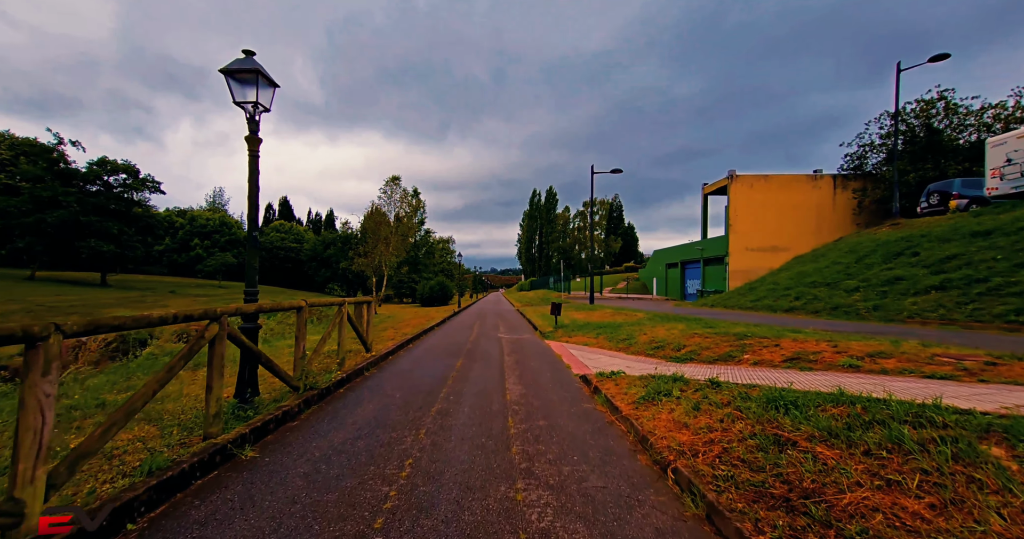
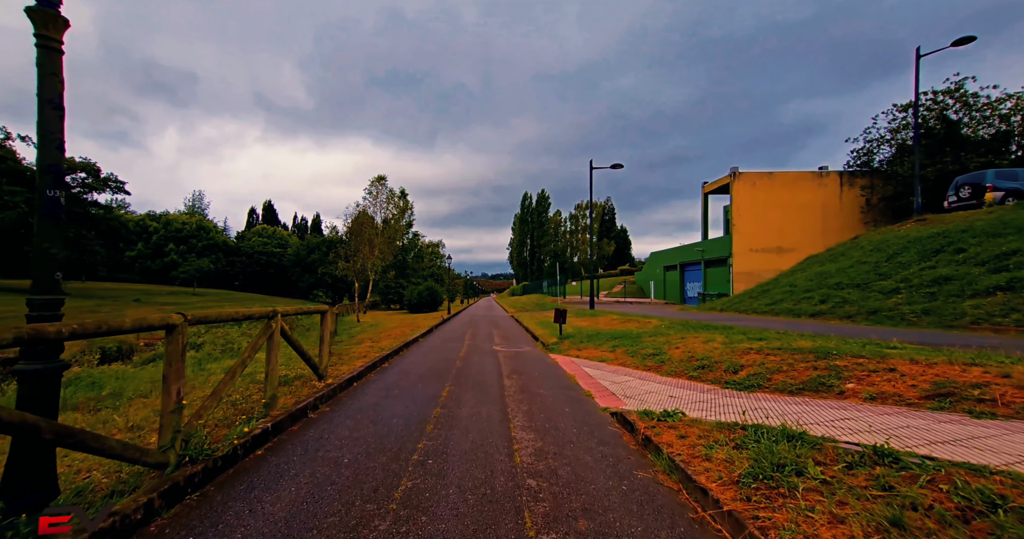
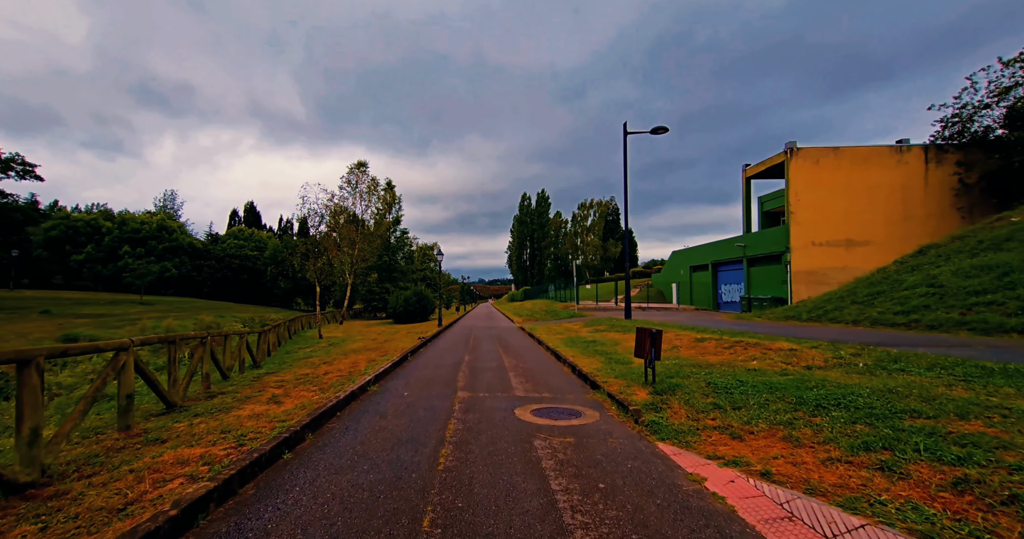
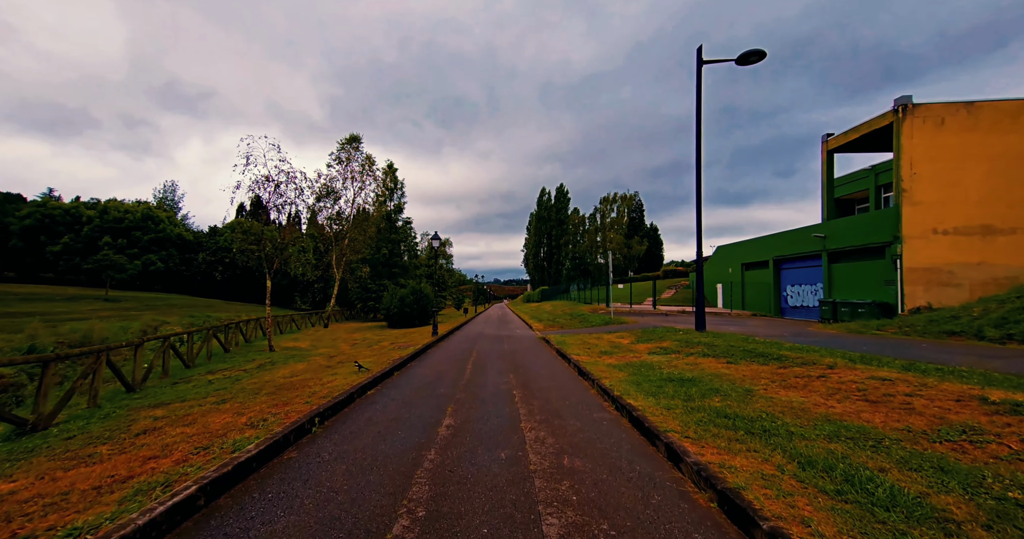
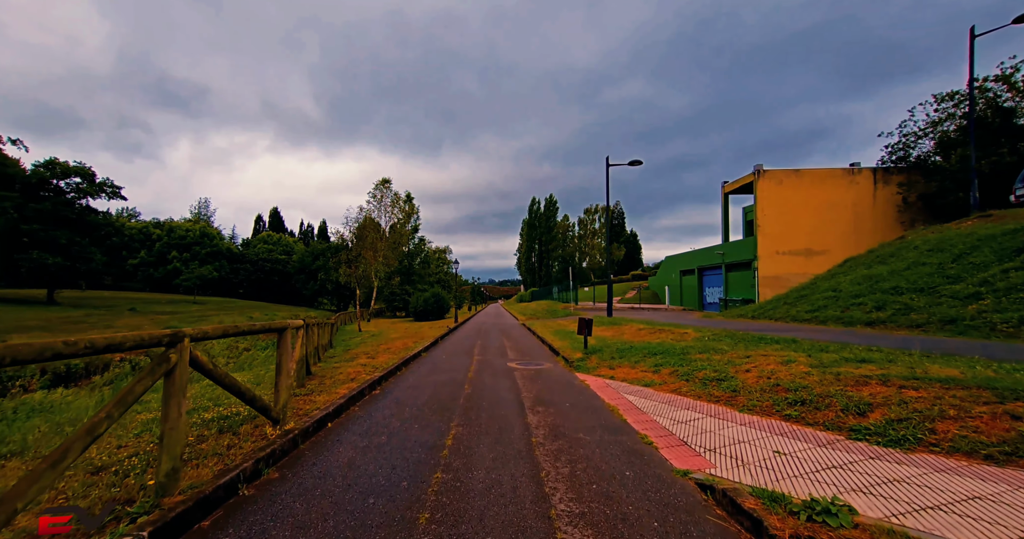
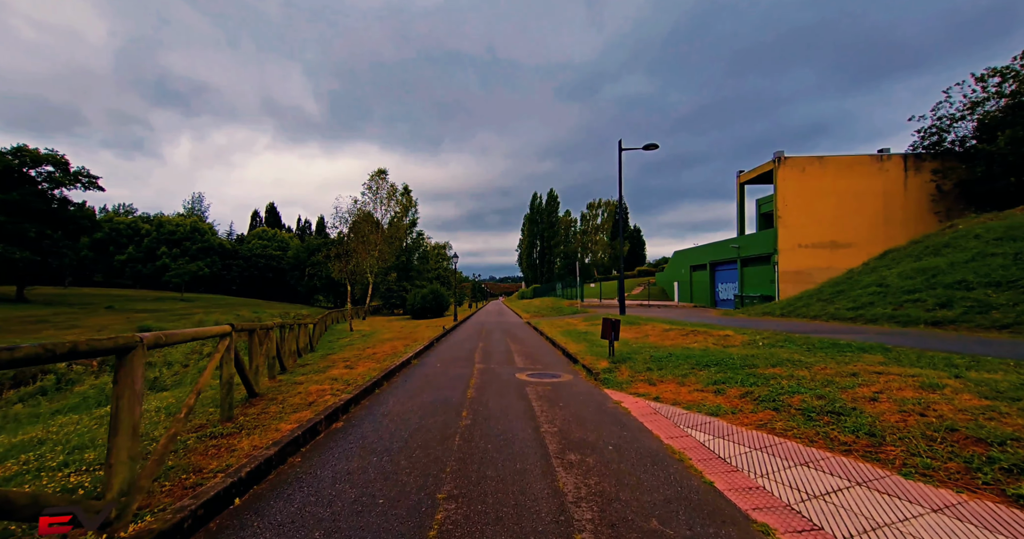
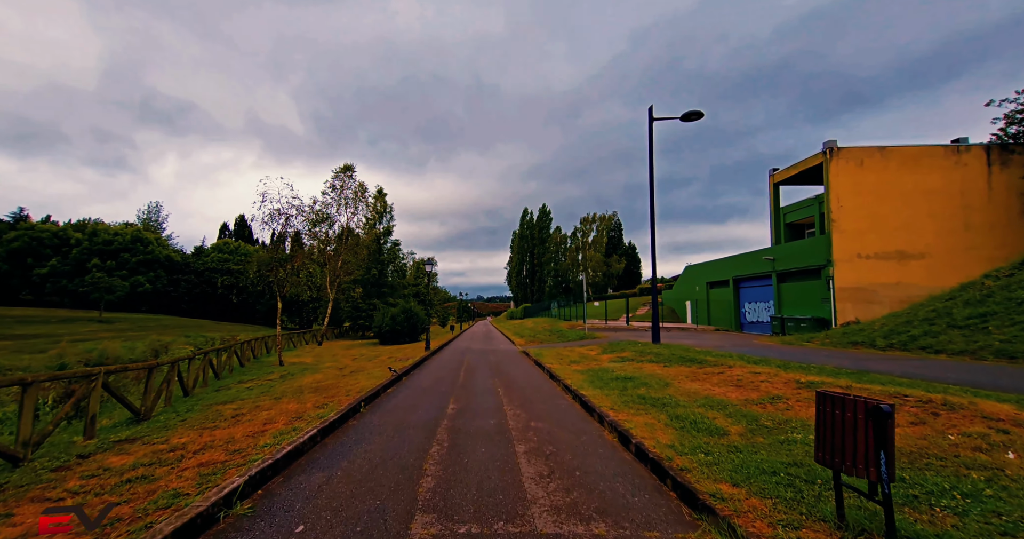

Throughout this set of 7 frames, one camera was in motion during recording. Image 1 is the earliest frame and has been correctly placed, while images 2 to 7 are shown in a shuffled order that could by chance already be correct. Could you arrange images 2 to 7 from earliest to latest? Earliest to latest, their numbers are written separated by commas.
2, 5, 6, 3, 7, 4
